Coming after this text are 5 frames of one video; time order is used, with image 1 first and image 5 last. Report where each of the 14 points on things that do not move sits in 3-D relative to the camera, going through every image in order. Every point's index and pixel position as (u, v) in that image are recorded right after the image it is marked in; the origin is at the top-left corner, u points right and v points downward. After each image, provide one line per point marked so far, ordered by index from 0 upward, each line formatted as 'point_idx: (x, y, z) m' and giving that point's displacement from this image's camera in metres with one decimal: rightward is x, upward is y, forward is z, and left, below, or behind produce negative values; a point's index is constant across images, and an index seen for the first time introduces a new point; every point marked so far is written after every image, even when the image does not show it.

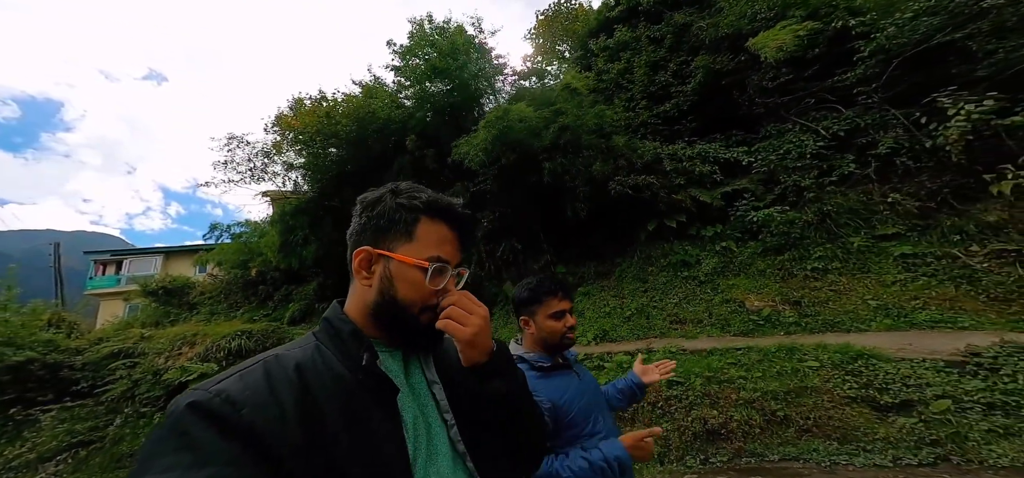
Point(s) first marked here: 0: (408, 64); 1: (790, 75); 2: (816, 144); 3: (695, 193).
0: (-2.9, +5.1, +10.3) m
1: (+4.8, +2.8, +5.8) m
2: (+4.7, +1.4, +5.4) m
3: (+3.4, +0.8, +6.6) m
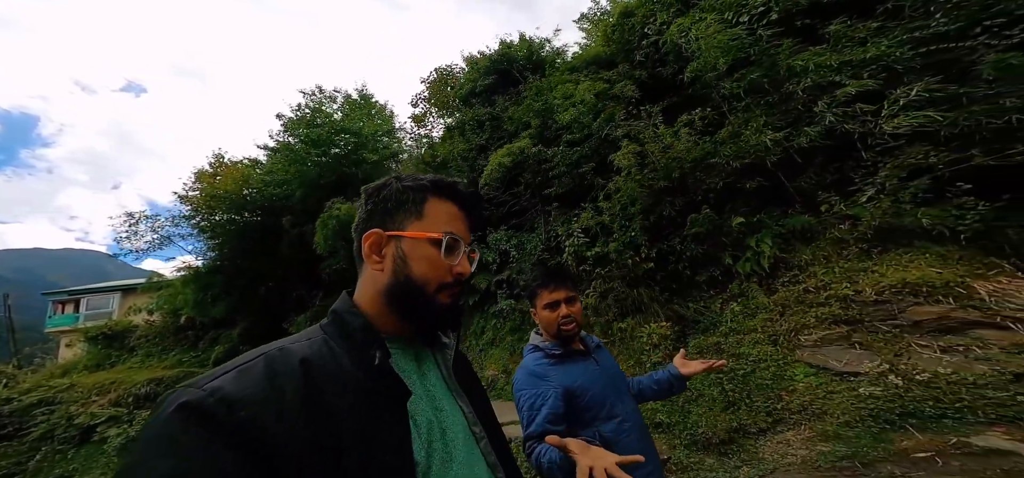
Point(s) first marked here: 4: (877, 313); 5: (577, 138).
0: (-7.3, +3.3, +12.1) m
1: (+0.5, +1.3, +7.6) m
2: (+0.5, -0.1, +7.2) m
3: (-0.8, -0.8, +8.4) m
4: (+3.1, -0.6, +3.1) m
5: (+1.2, +1.9, +6.9) m
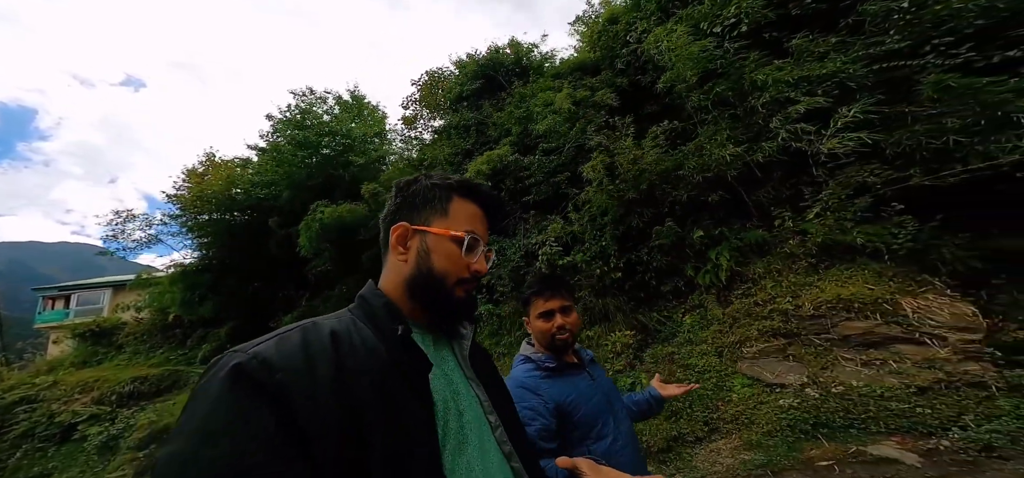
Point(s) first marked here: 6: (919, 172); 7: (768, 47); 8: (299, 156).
0: (-7.7, +3.3, +12.2) m
1: (+0.1, +1.2, +7.8) m
2: (0.0, -0.2, +7.3) m
3: (-1.2, -0.9, +8.5) m
4: (+2.7, -0.8, +3.2) m
5: (+0.8, +1.8, +7.0) m
6: (+3.8, +0.6, +3.4) m
7: (+3.8, +2.9, +5.4) m
8: (-6.6, +2.6, +11.4) m
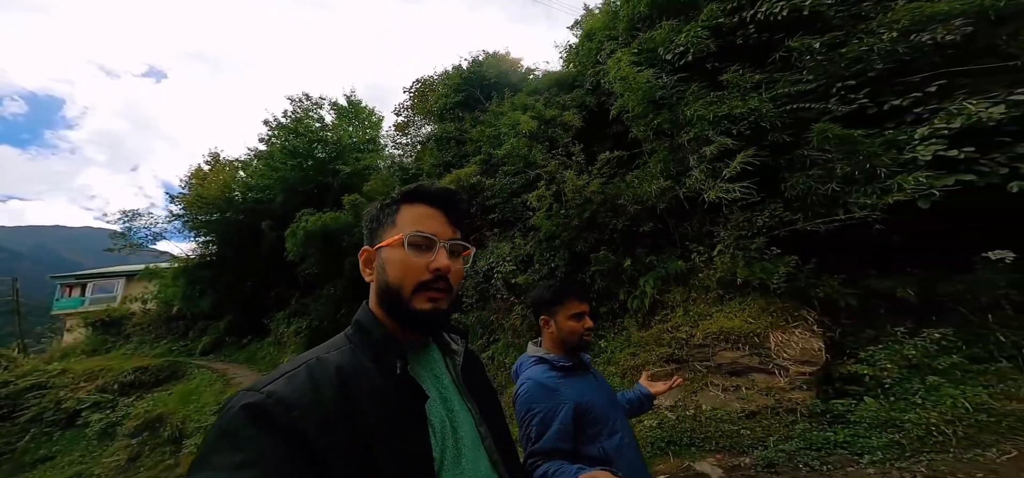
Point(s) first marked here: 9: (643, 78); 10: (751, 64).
0: (-8.2, +3.3, +12.7) m
1: (-0.6, +0.9, +8.2) m
2: (-0.7, -0.5, +7.7) m
3: (-1.9, -1.1, +9.0) m
4: (+1.8, -1.1, +3.6) m
5: (+0.1, +1.5, +7.4) m
6: (+3.0, +0.2, +3.8) m
7: (+3.1, +2.5, +5.8) m
8: (-7.2, +2.5, +11.9) m
9: (+1.9, +2.3, +5.2) m
10: (+3.6, +2.6, +5.5) m
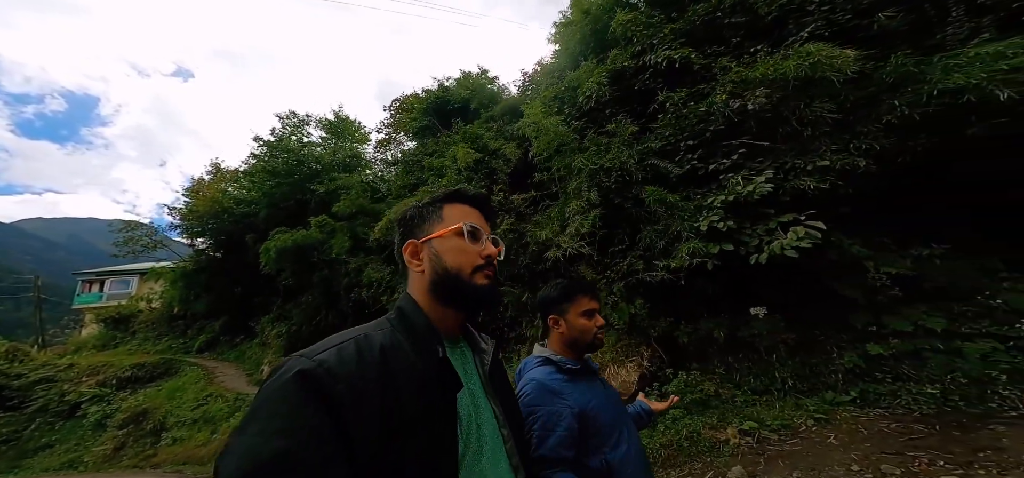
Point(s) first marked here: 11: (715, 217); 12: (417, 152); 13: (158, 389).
0: (-9.3, +2.9, +13.7) m
1: (-1.8, +0.4, +8.9) m
2: (-2.0, -1.0, +8.5) m
3: (-3.2, -1.6, +9.8) m
4: (+0.4, -1.7, +4.3) m
5: (-1.1, +1.0, +8.1) m
6: (+1.6, -0.3, +4.4) m
7: (+1.8, +2.0, +6.4) m
8: (-8.3, +2.2, +12.9) m
9: (+0.6, +1.8, +5.9) m
10: (+2.3, +2.0, +6.0) m
11: (+2.0, +0.2, +3.6) m
12: (-2.2, +2.4, +10.9) m
13: (-10.5, -4.4, +10.9) m
